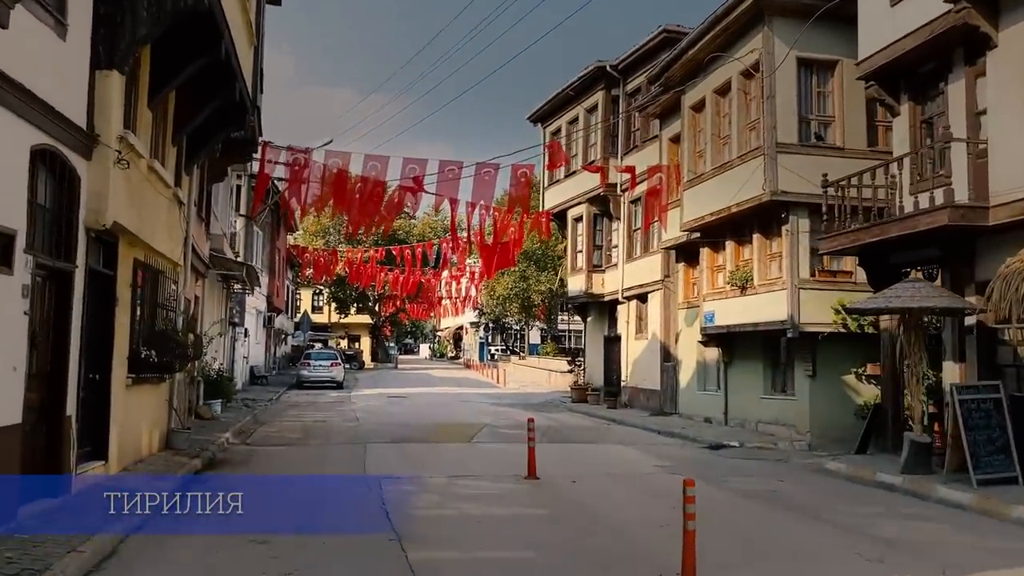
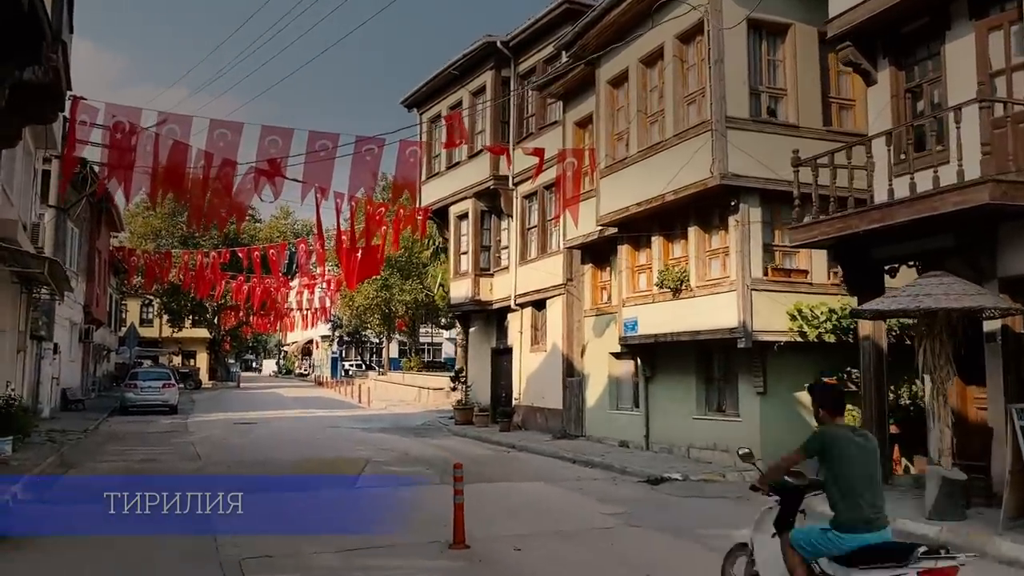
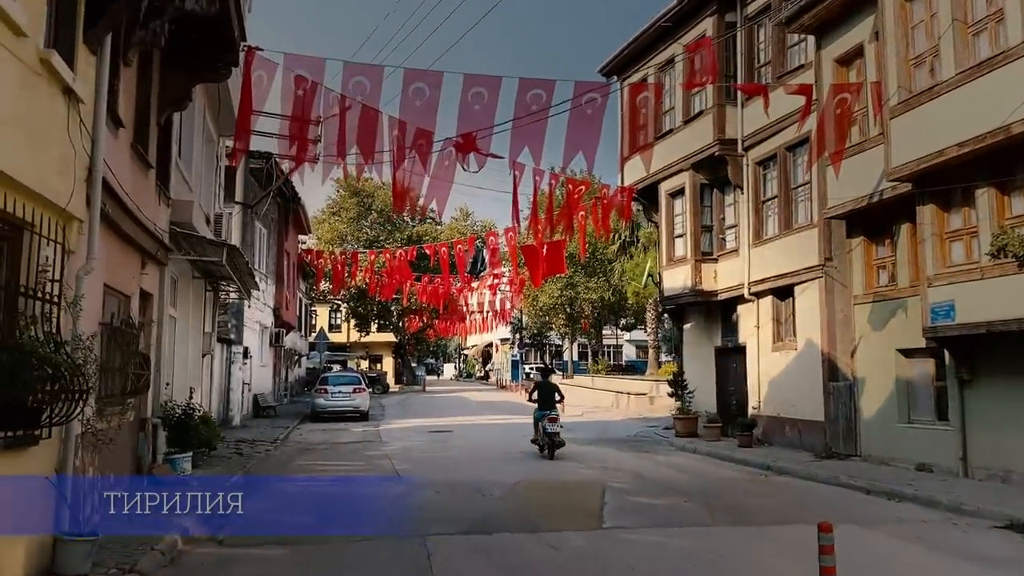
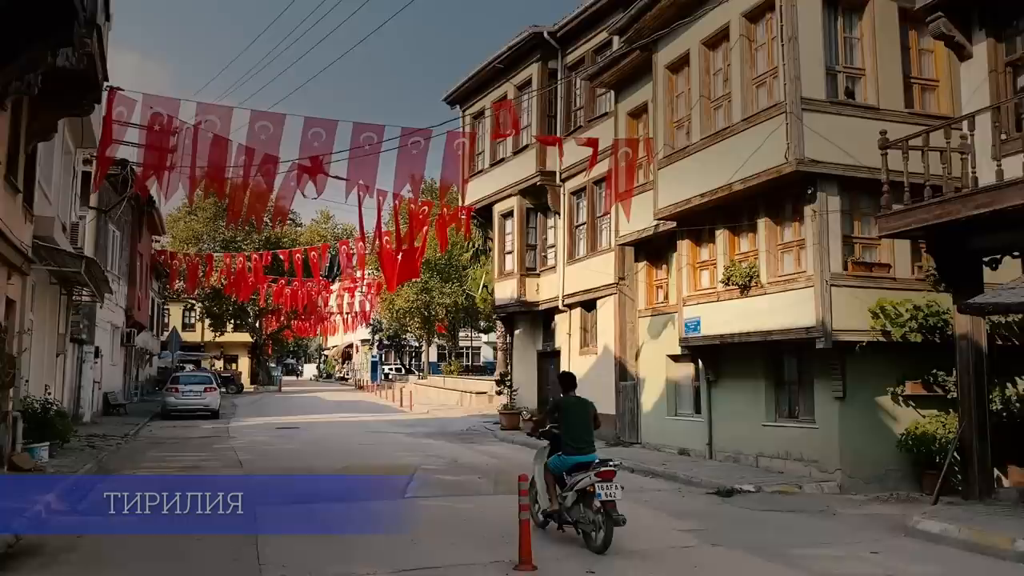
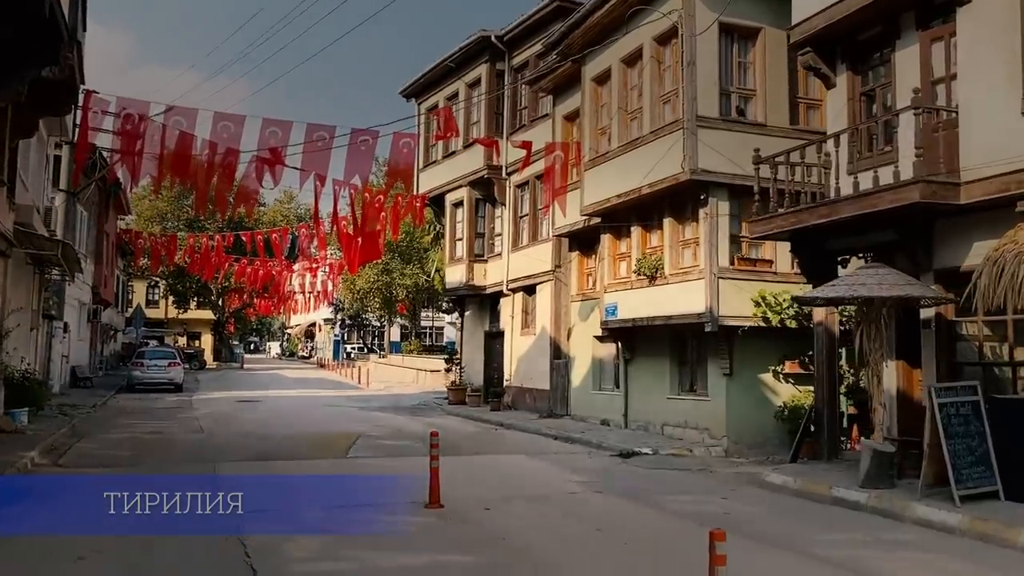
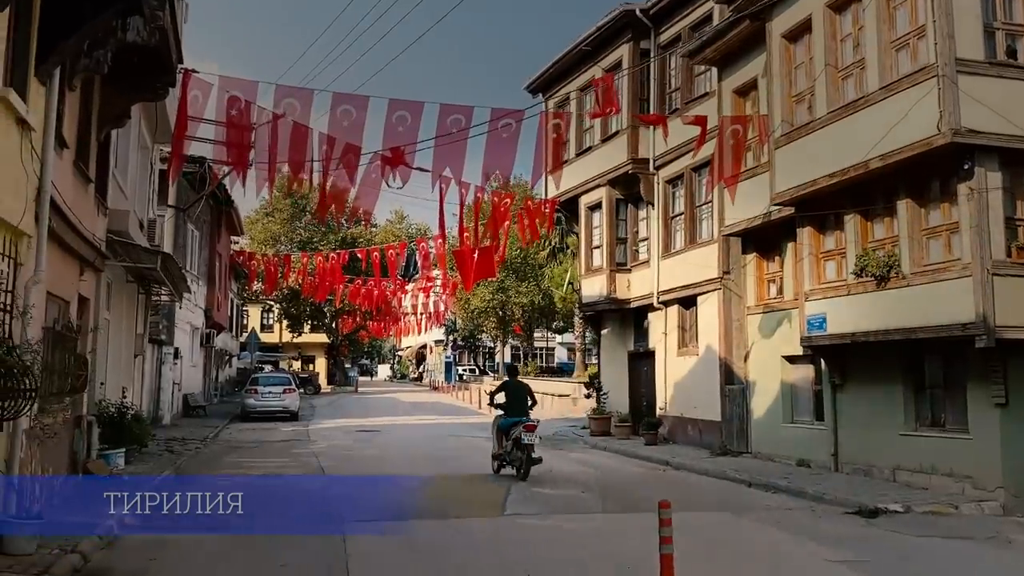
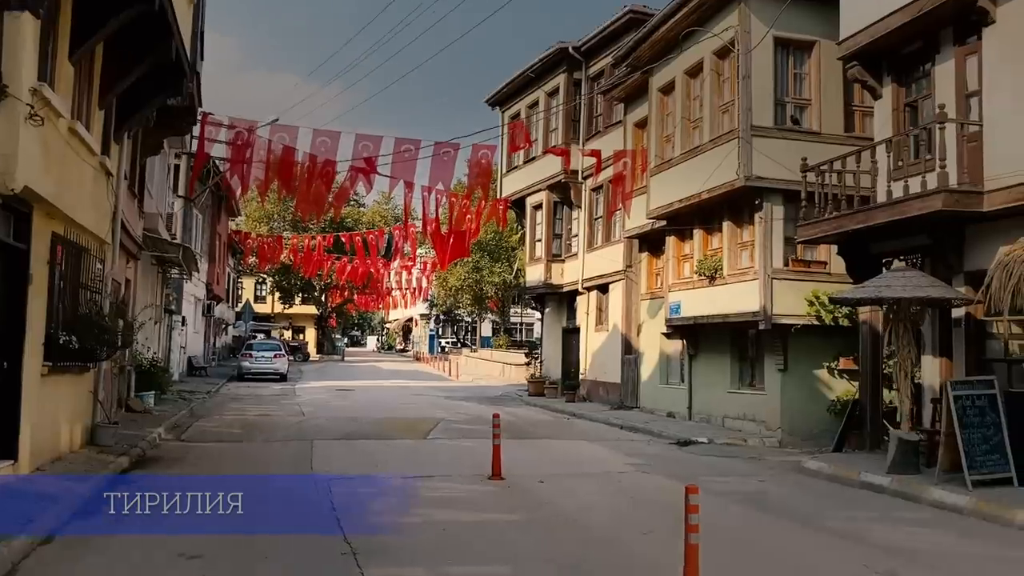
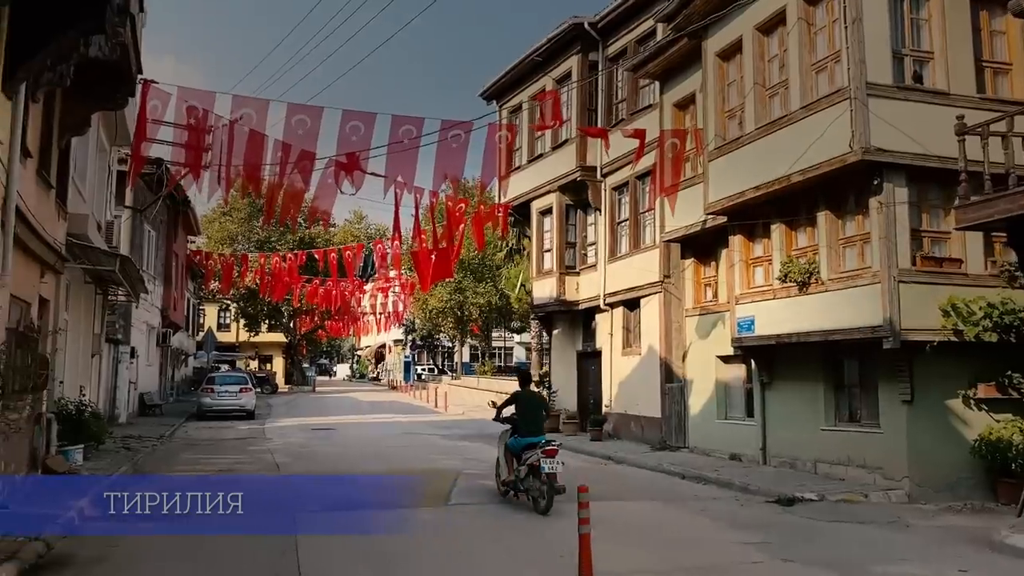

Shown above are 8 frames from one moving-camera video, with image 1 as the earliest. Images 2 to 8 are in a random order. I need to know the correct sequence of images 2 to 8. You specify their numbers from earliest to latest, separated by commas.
7, 5, 2, 4, 8, 6, 3
